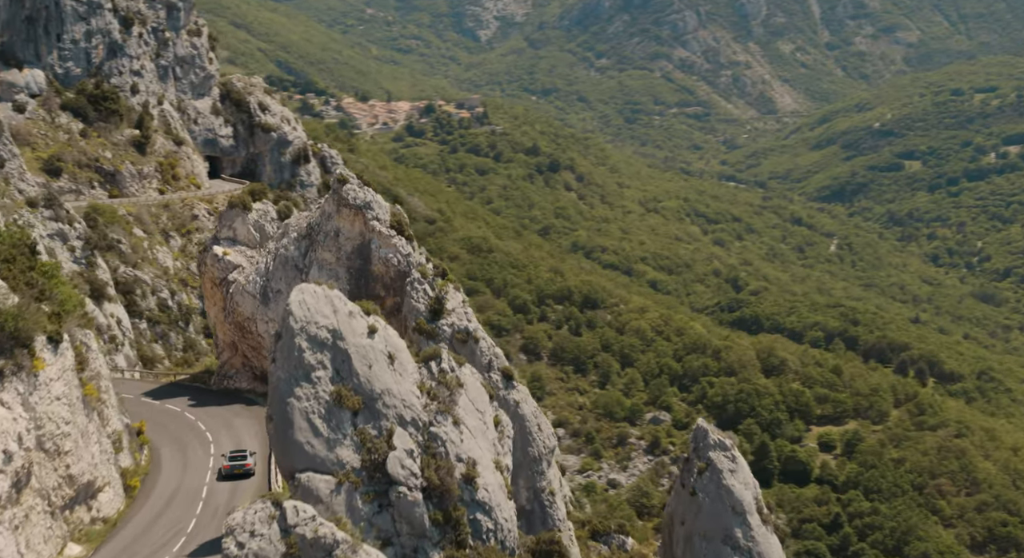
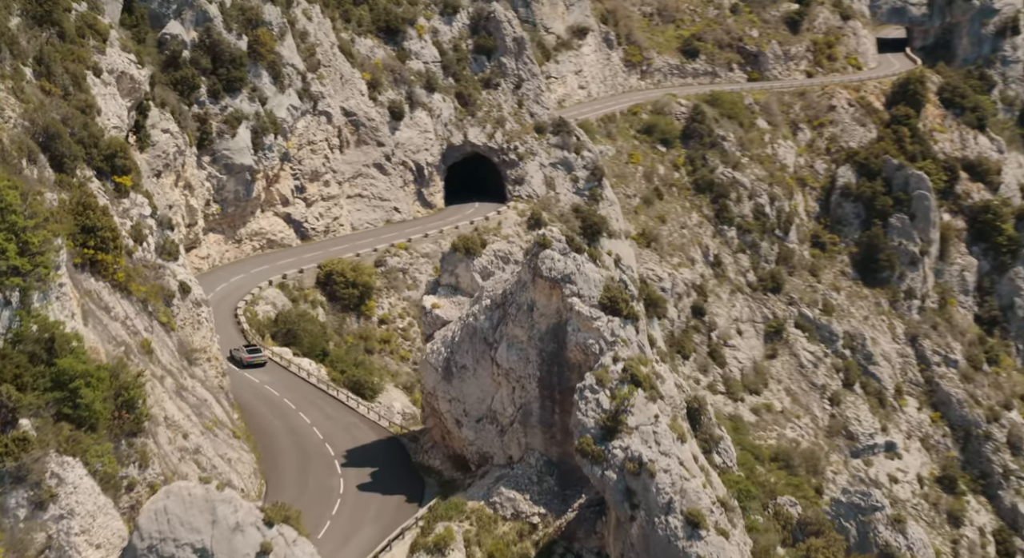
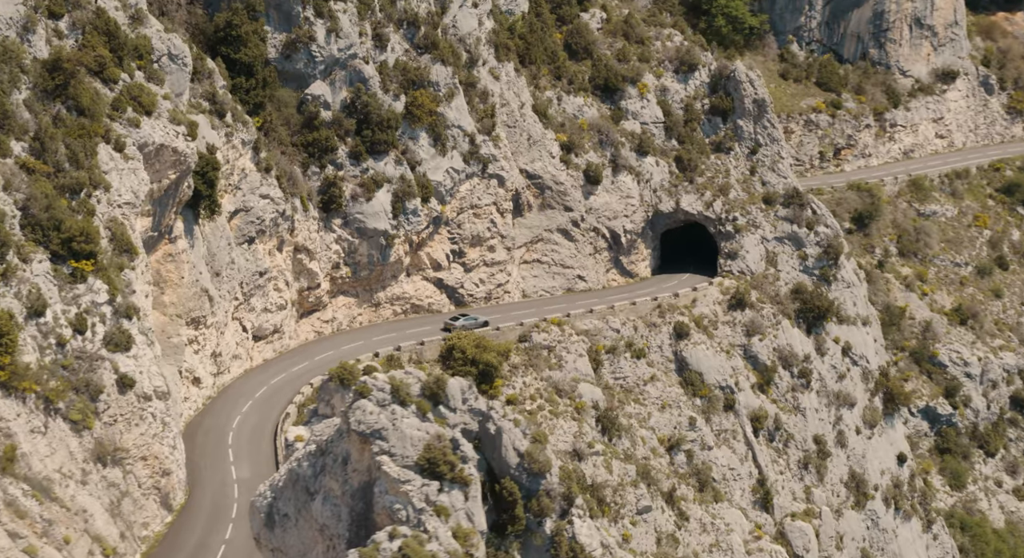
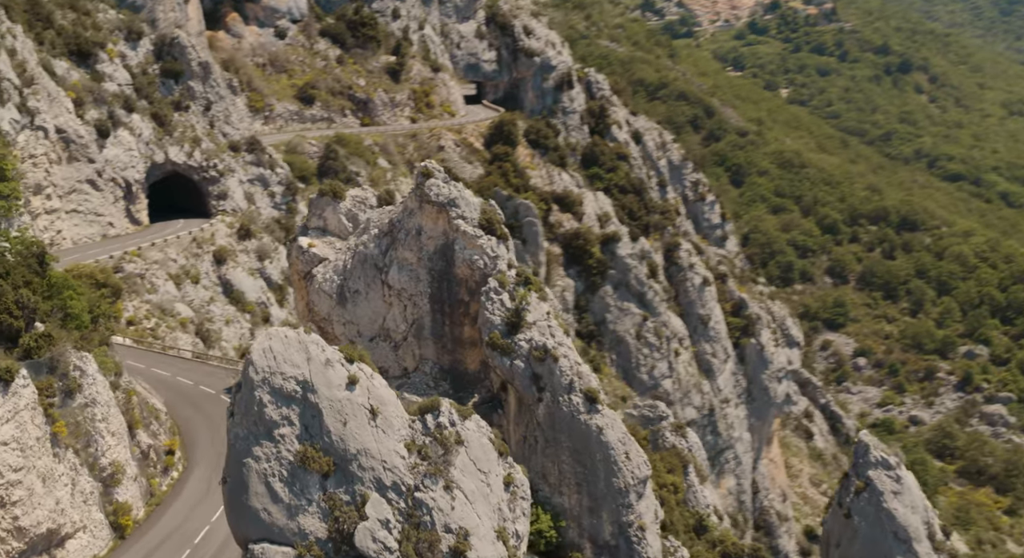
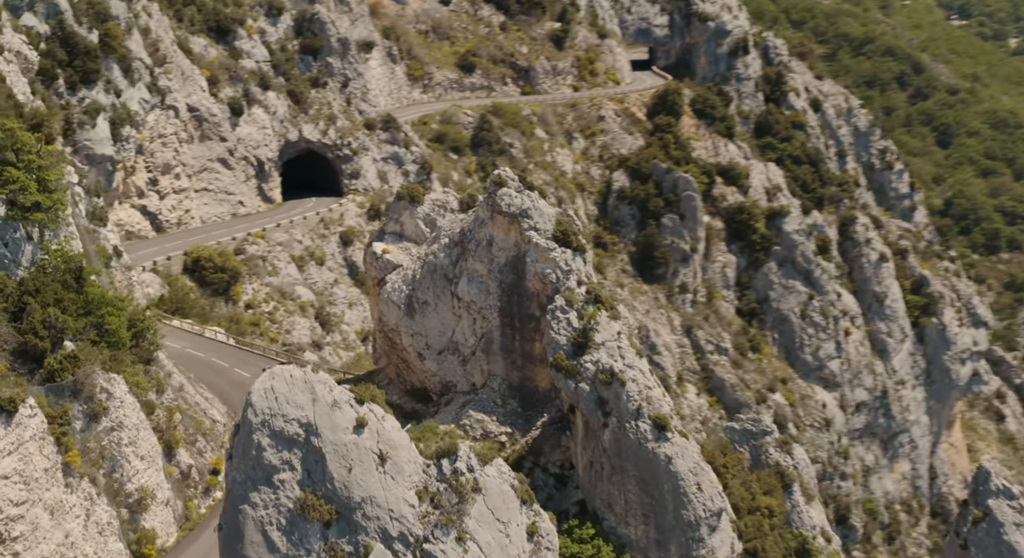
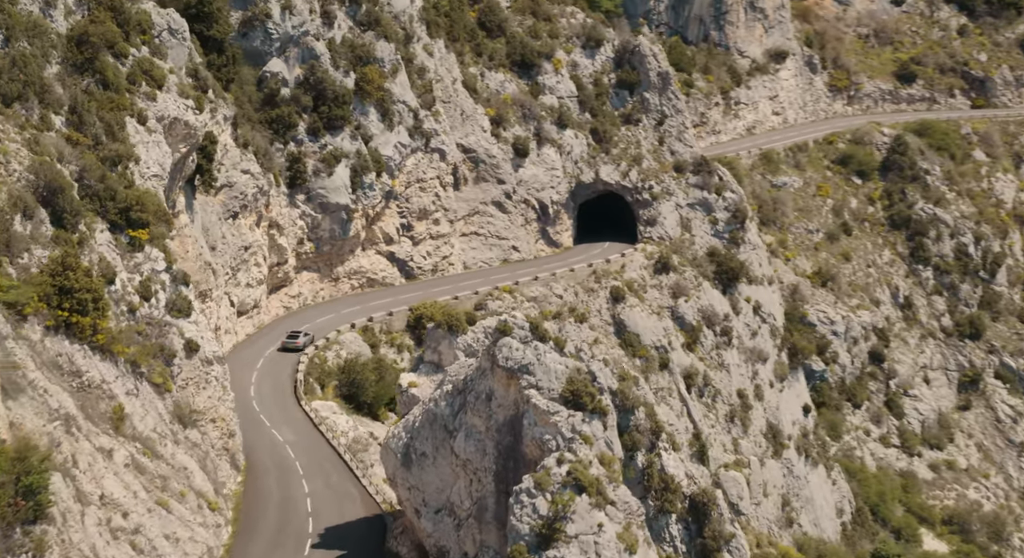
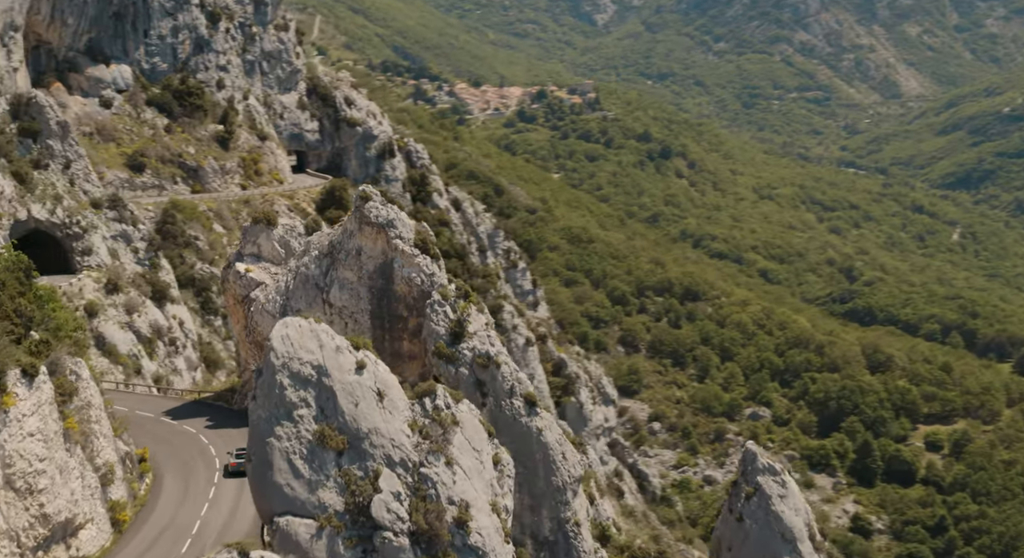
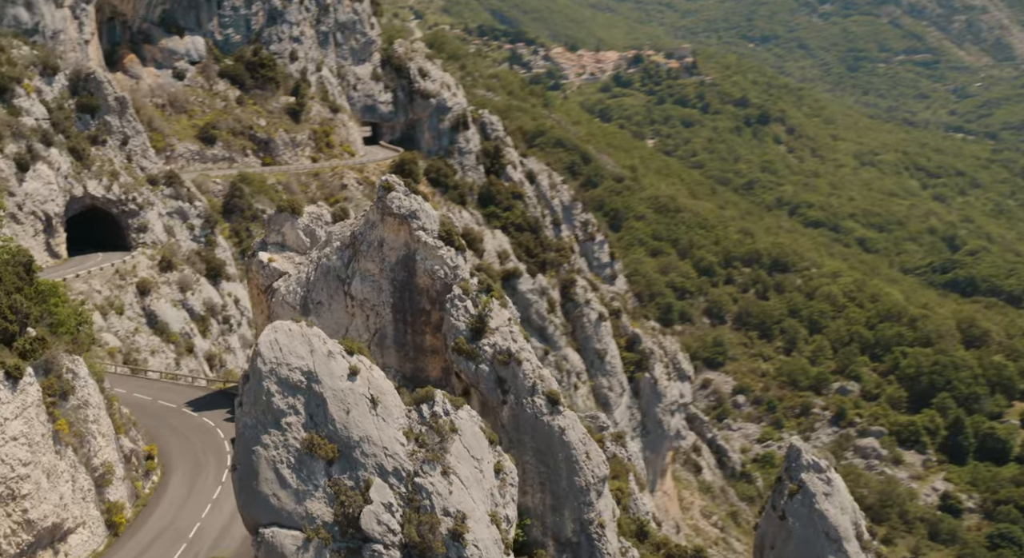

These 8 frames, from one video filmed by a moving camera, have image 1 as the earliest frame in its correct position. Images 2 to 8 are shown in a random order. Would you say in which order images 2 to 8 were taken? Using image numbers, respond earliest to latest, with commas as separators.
7, 8, 4, 5, 2, 6, 3
